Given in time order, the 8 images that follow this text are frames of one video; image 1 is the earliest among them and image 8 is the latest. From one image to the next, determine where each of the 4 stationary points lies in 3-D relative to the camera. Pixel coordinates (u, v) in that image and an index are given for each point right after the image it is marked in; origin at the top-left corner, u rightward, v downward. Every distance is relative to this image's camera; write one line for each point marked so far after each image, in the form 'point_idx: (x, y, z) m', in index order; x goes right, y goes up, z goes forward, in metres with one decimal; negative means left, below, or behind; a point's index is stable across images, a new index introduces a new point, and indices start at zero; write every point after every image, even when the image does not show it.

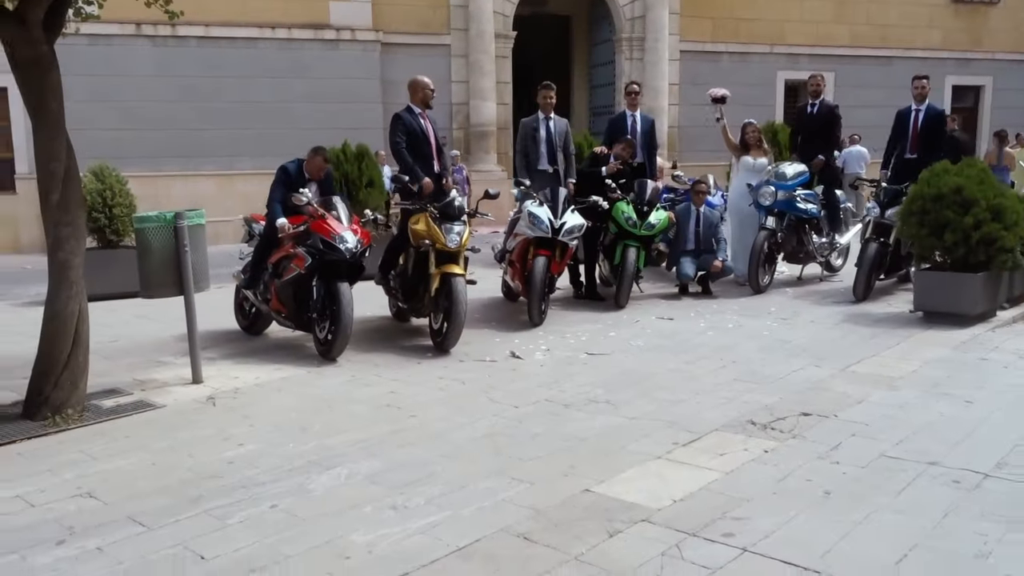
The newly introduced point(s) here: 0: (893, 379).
0: (+2.4, -0.6, +5.5) m
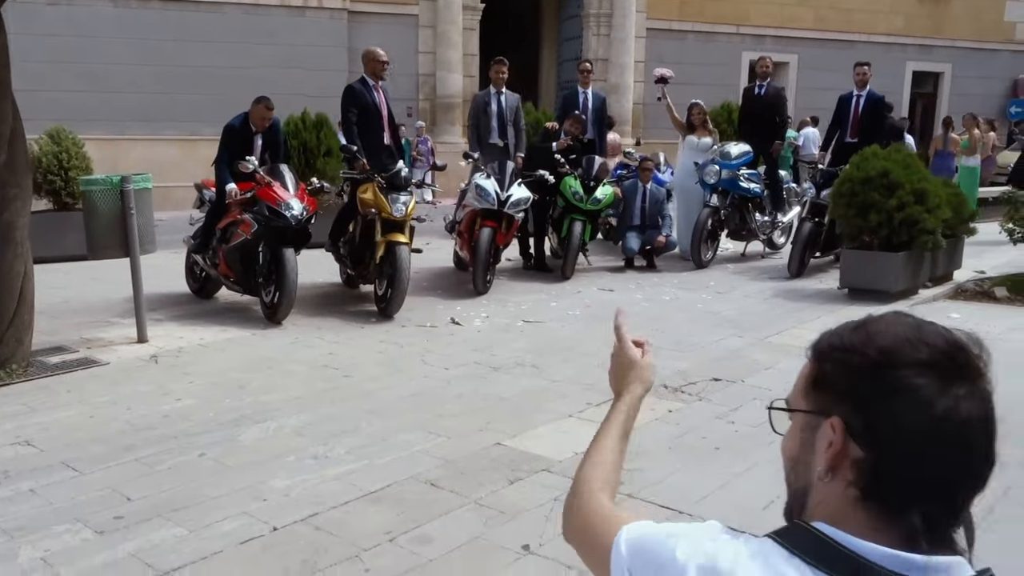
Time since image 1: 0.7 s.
0: (+2.0, -0.4, +5.8) m
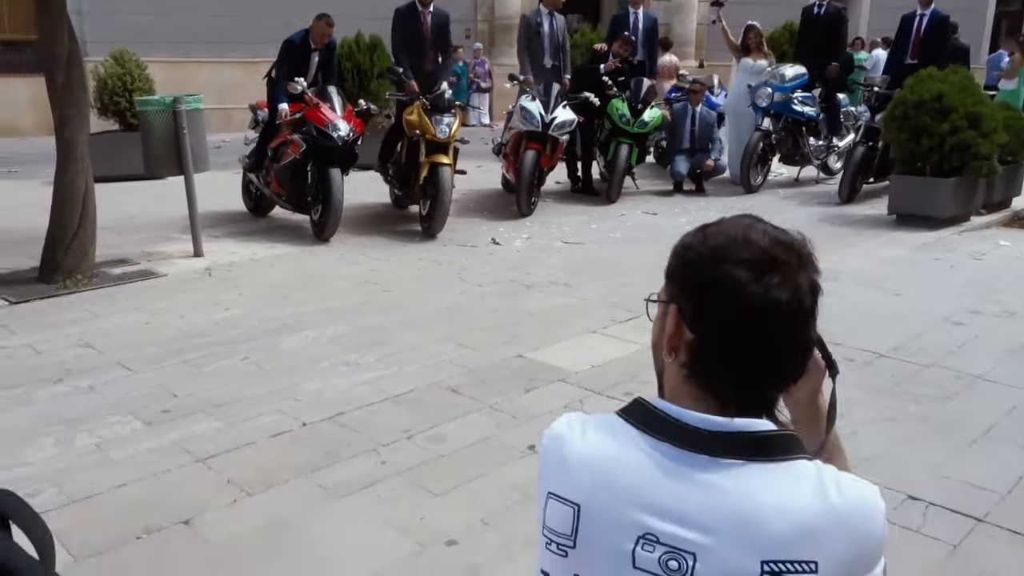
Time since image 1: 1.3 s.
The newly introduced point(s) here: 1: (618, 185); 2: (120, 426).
0: (+2.2, +0.1, +5.8) m
1: (+1.1, +1.0, +8.8) m
2: (-1.5, -0.5, +3.4) m
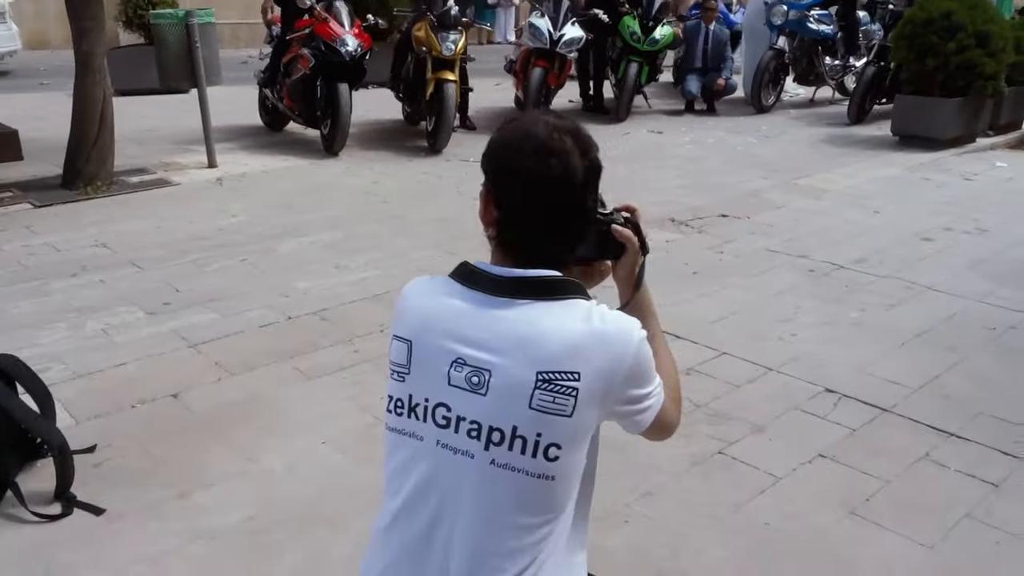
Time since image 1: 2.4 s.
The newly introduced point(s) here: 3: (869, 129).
0: (+2.2, +0.7, +6.0) m
1: (+1.2, +1.9, +8.9) m
2: (-1.7, -0.1, +3.8) m
3: (+3.5, +1.5, +8.5) m
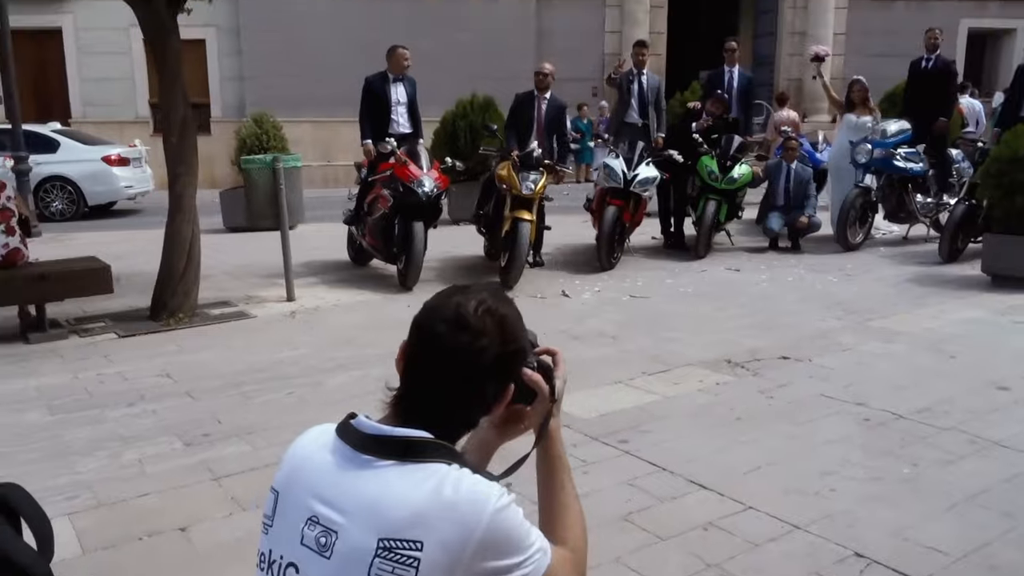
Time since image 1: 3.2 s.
0: (+2.5, -0.3, +5.7) m
1: (+2.0, +0.5, +8.9) m
2: (-1.6, -0.7, +3.9) m
3: (+4.2, +0.2, +8.1) m
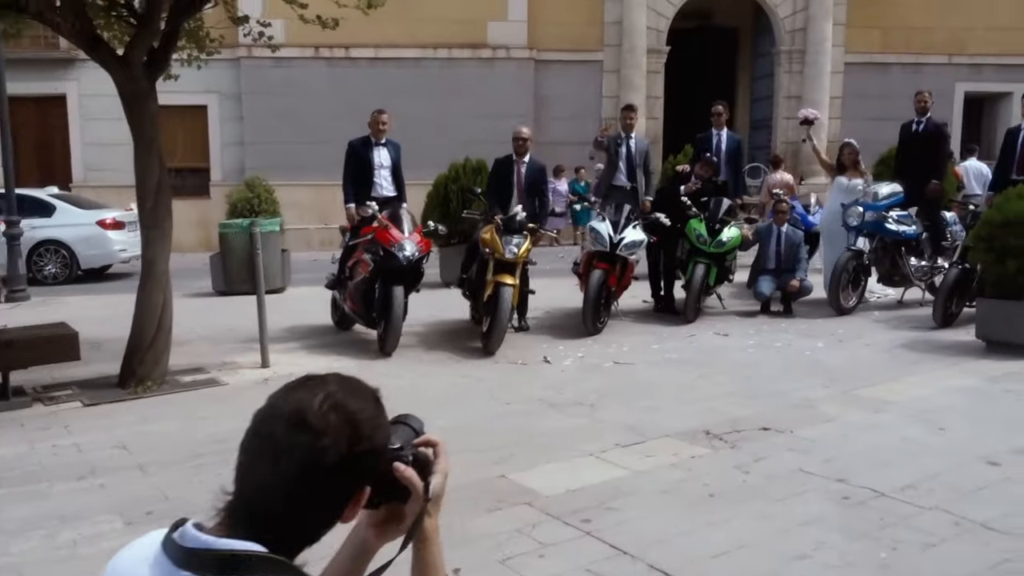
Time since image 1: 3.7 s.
0: (+2.4, -0.7, +5.5) m
1: (+1.8, -0.2, +8.7) m
2: (-1.8, -1.0, +3.7) m
3: (+4.0, -0.4, +7.9) m
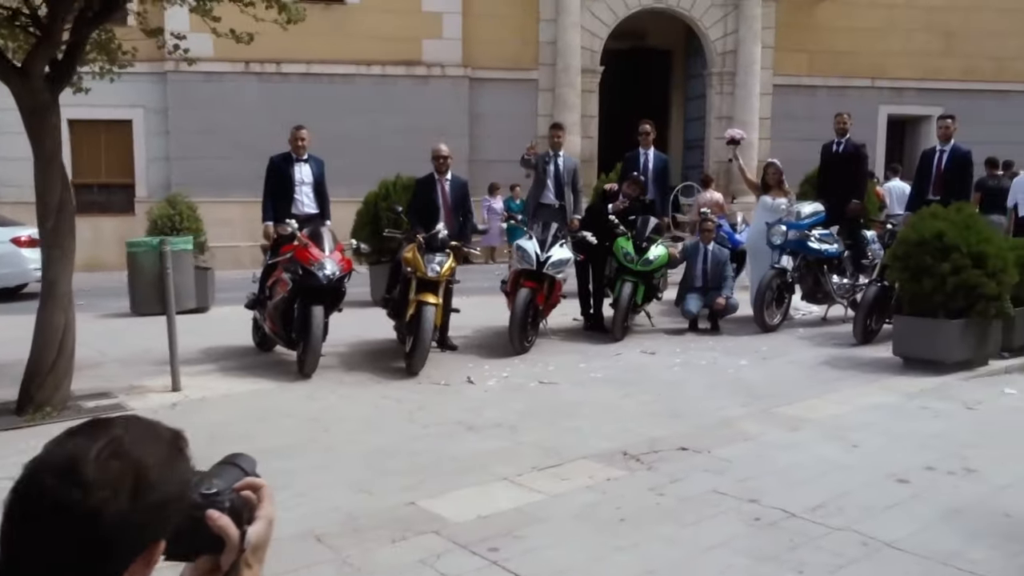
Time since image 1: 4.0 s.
0: (+1.9, -0.8, +5.5) m
1: (+1.1, -0.4, +8.7) m
2: (-2.1, -1.1, +3.5) m
3: (+3.3, -0.6, +8.0) m
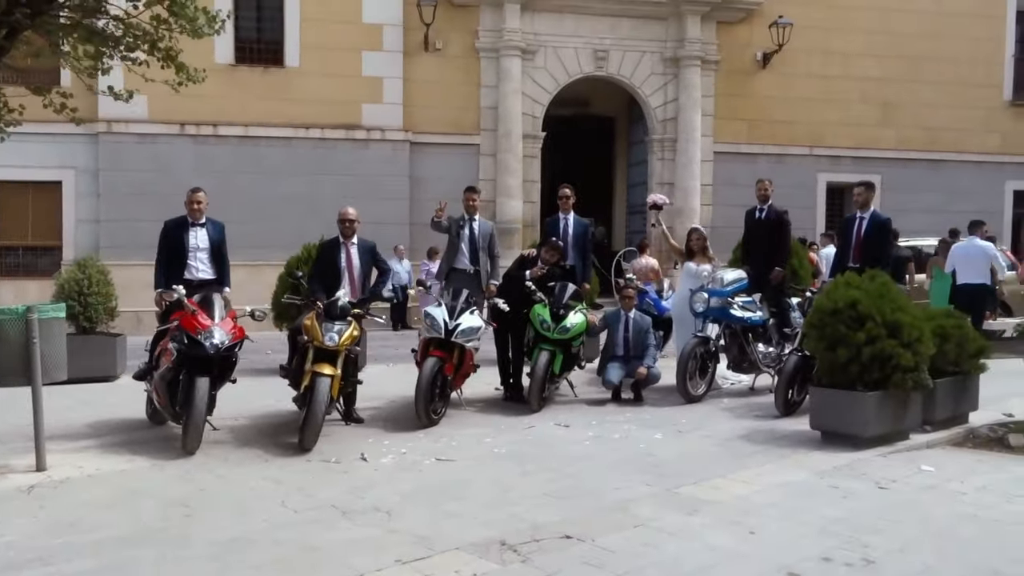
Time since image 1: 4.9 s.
0: (+1.1, -1.3, +5.1) m
1: (+0.2, -1.0, +8.3) m
2: (-2.8, -1.4, +2.9) m
3: (+2.5, -1.2, +7.7) m
